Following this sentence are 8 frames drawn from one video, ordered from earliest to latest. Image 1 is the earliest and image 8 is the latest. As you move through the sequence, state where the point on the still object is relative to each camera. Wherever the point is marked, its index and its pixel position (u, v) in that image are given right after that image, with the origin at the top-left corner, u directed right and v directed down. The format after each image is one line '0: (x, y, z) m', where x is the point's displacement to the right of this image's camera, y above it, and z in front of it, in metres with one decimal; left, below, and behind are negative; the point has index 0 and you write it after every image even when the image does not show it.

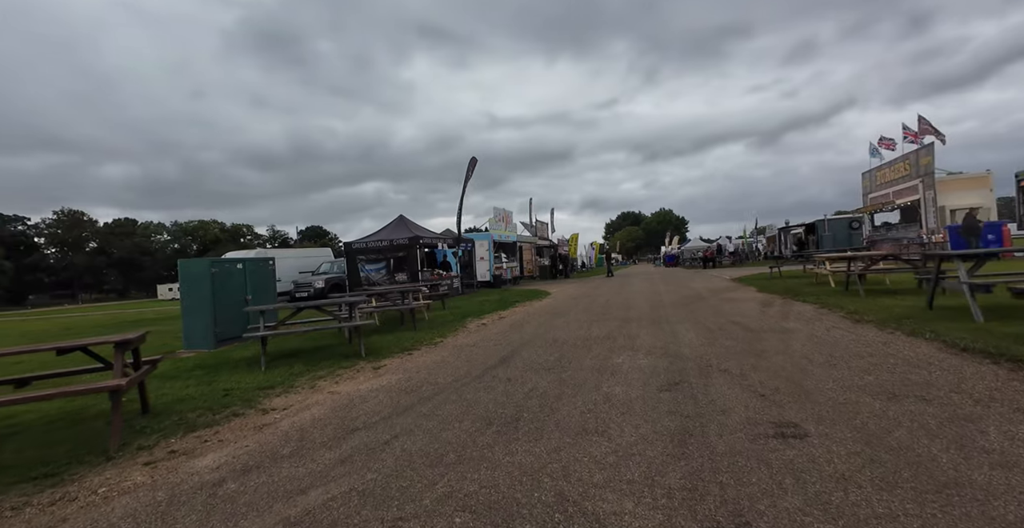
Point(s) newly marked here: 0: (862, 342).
0: (+4.7, -1.0, +6.3) m
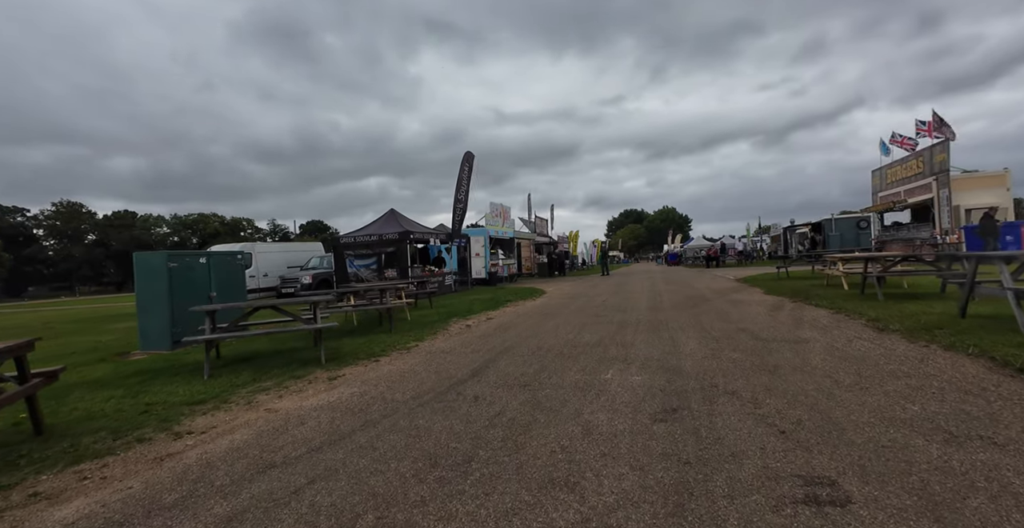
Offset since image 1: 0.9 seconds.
0: (+4.4, -1.0, +5.3) m
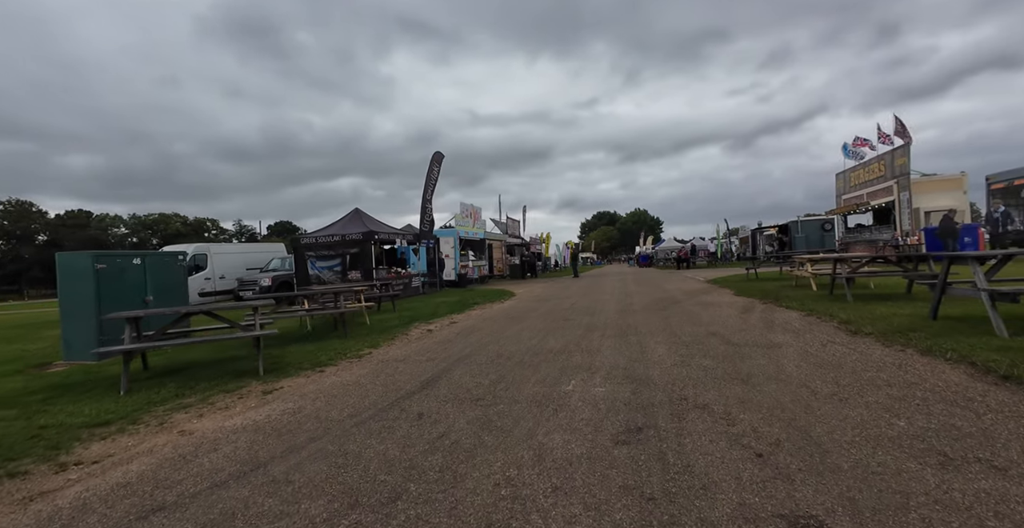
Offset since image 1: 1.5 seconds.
0: (+3.9, -1.0, +5.0) m
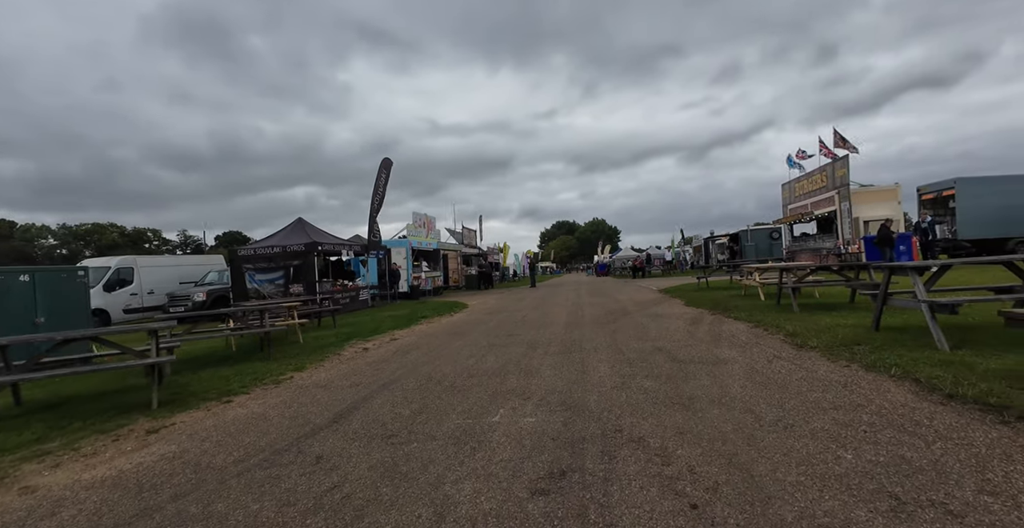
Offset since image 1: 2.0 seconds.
0: (+3.1, -1.2, +4.7) m
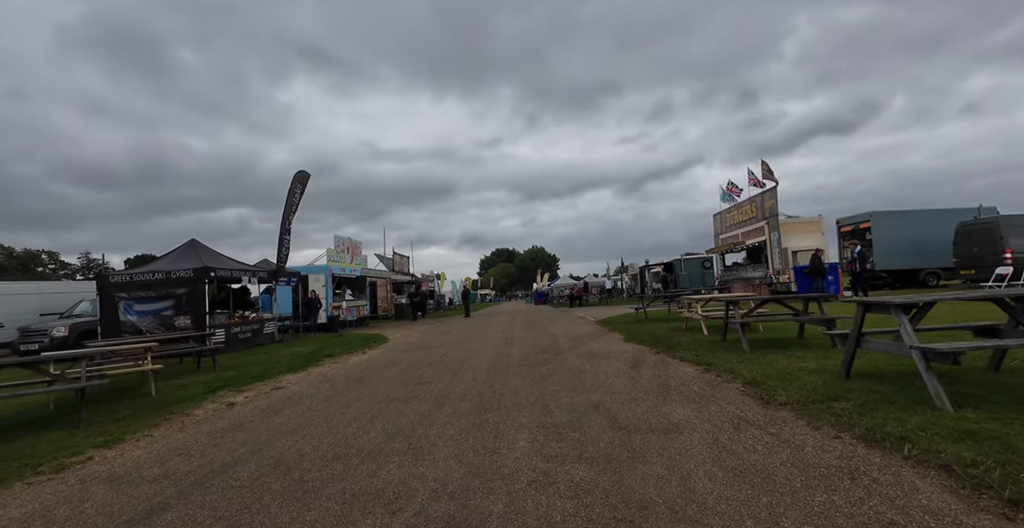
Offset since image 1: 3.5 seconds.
0: (+2.1, -1.5, +3.4) m
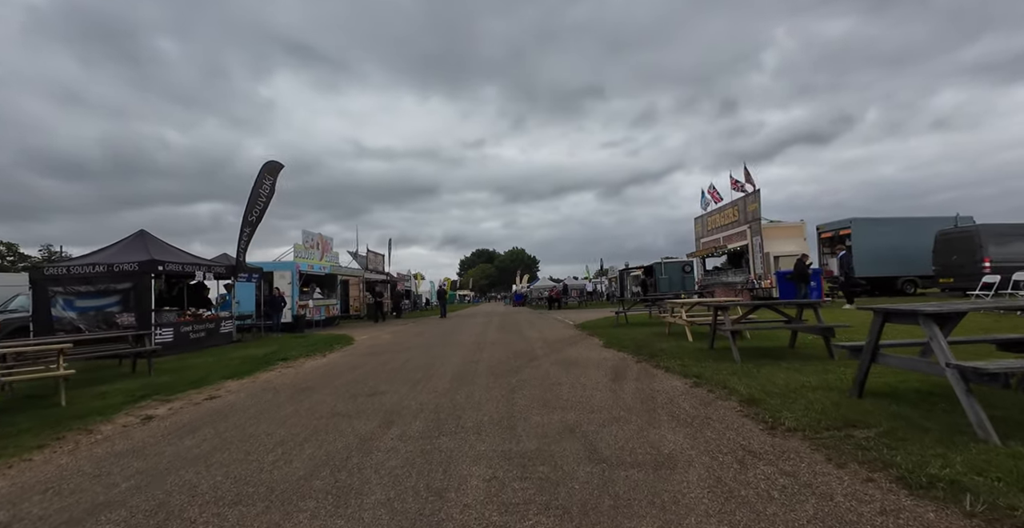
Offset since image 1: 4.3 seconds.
0: (+1.8, -1.4, +2.6) m
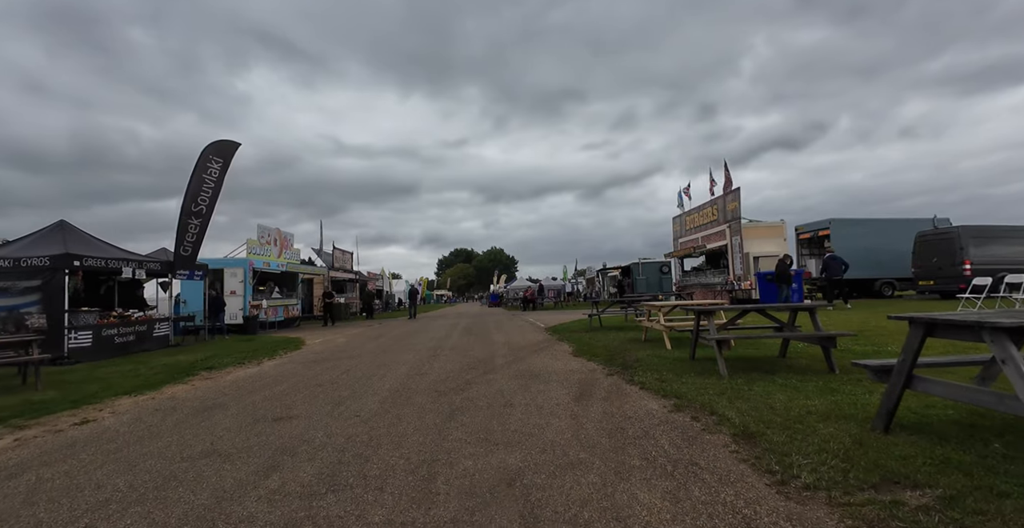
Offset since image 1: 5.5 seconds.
0: (+1.3, -1.4, +1.4) m
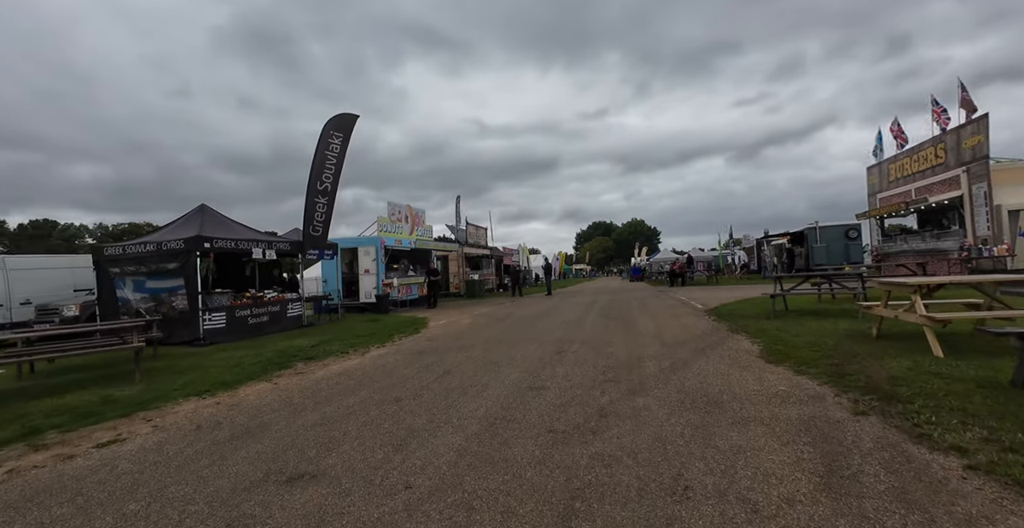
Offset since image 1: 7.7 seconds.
0: (+1.1, -1.3, -1.6) m
